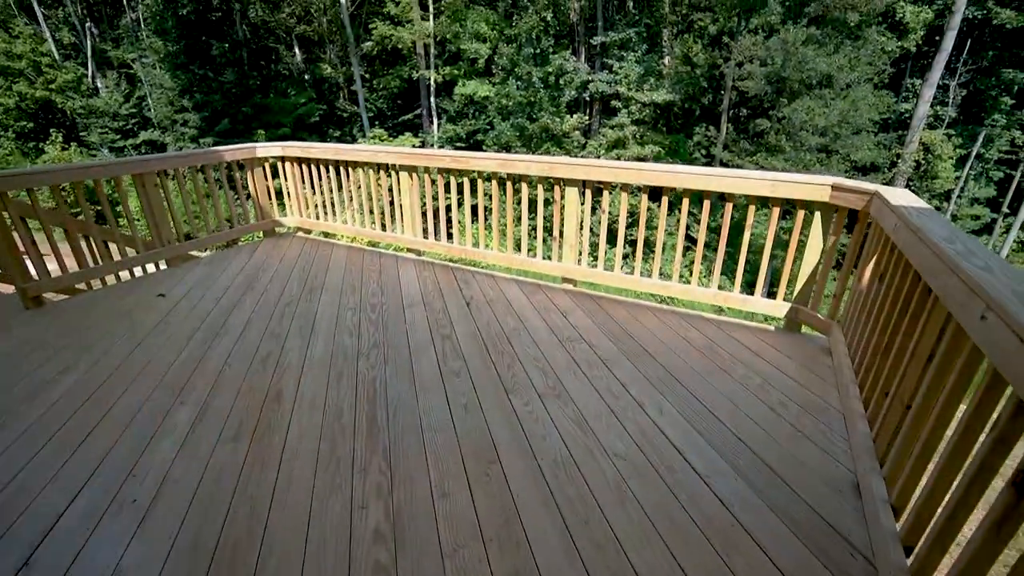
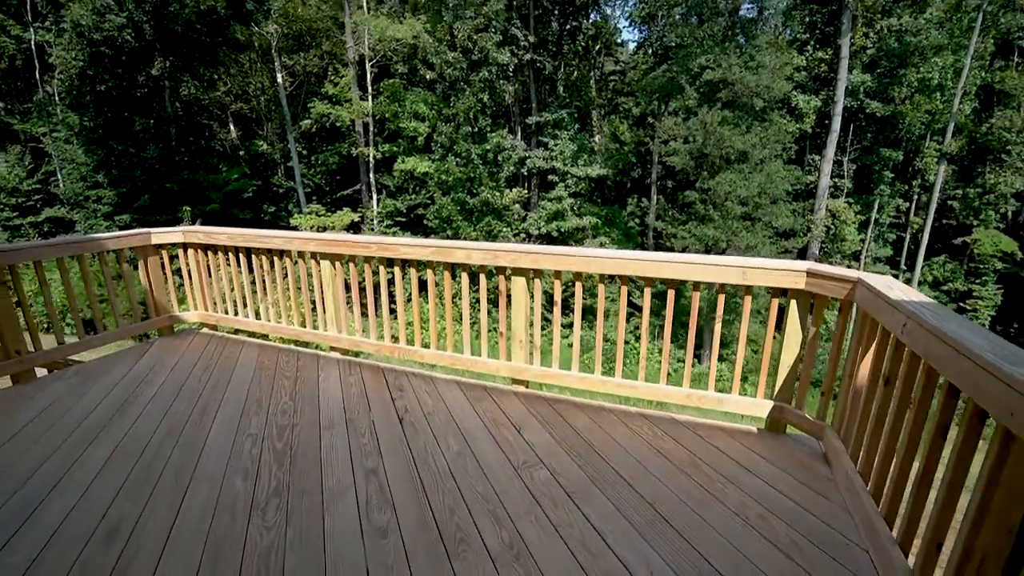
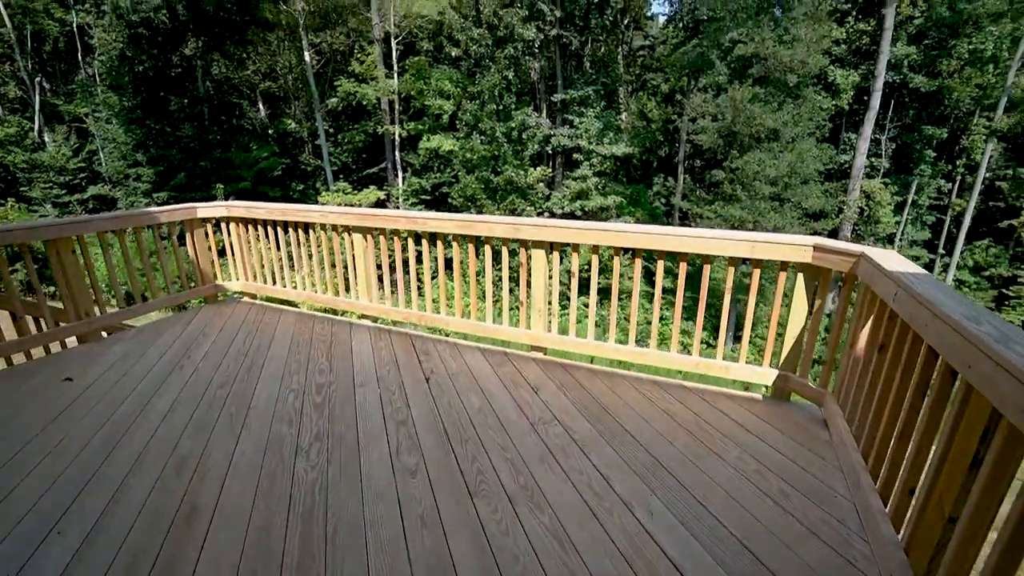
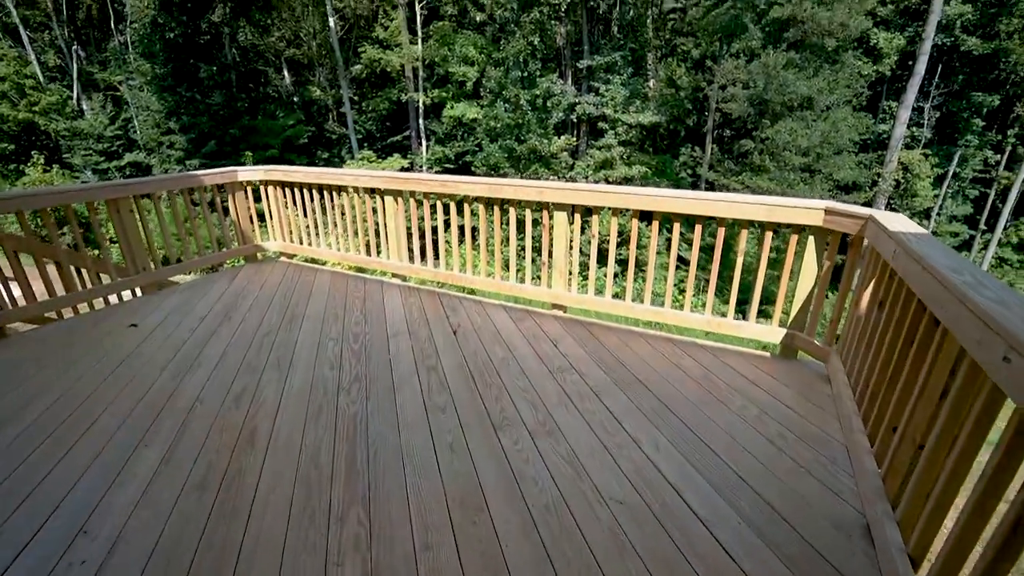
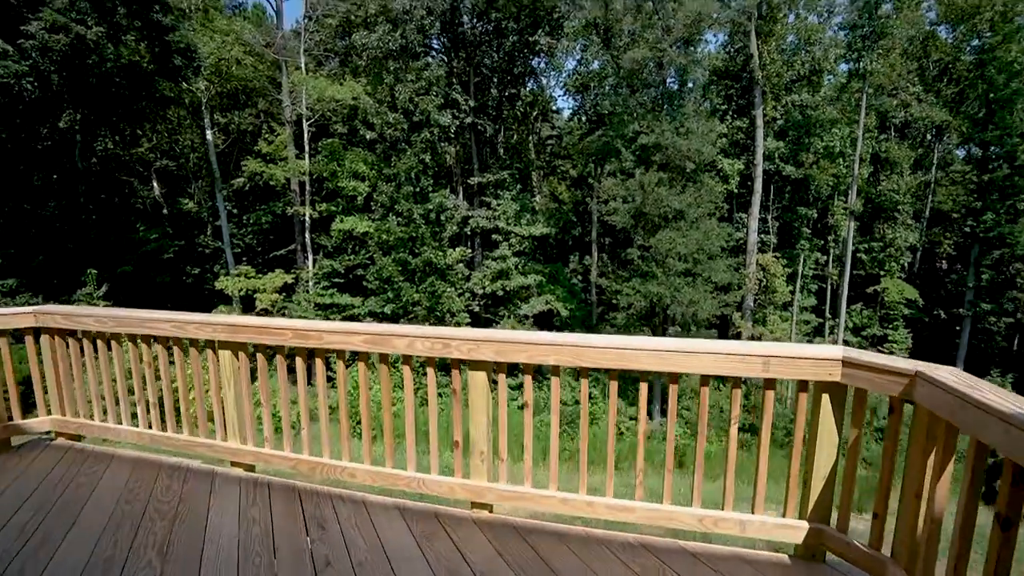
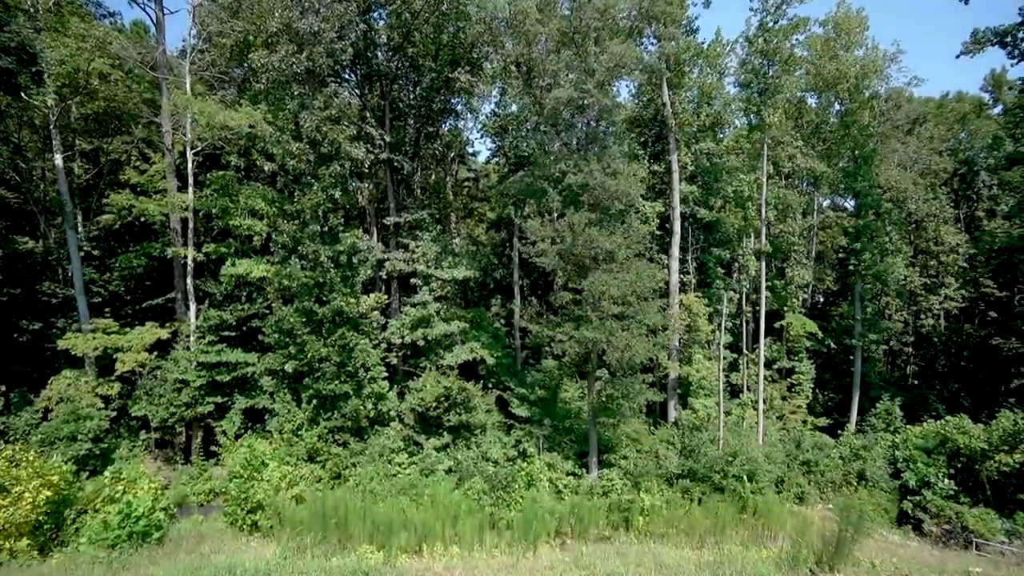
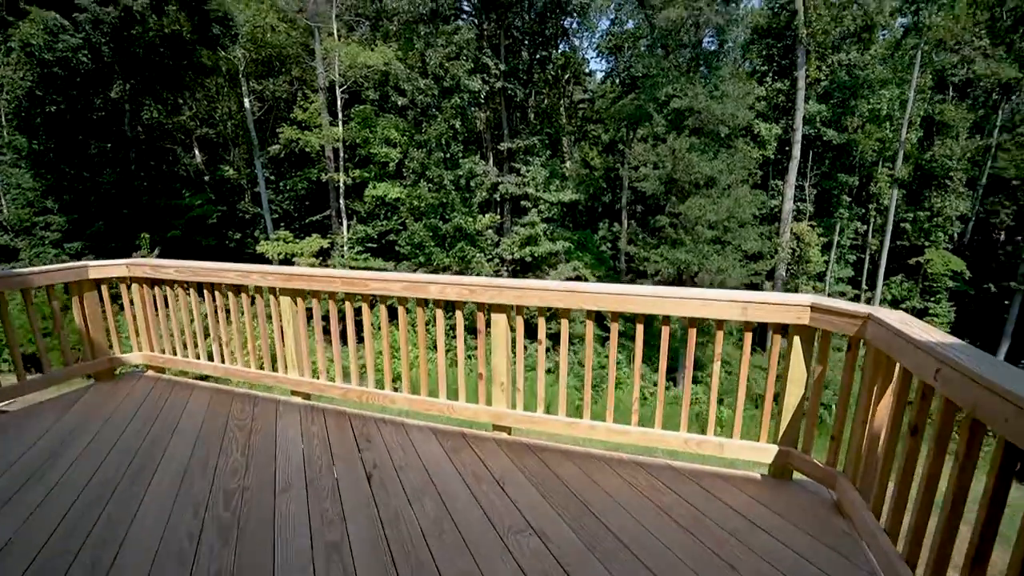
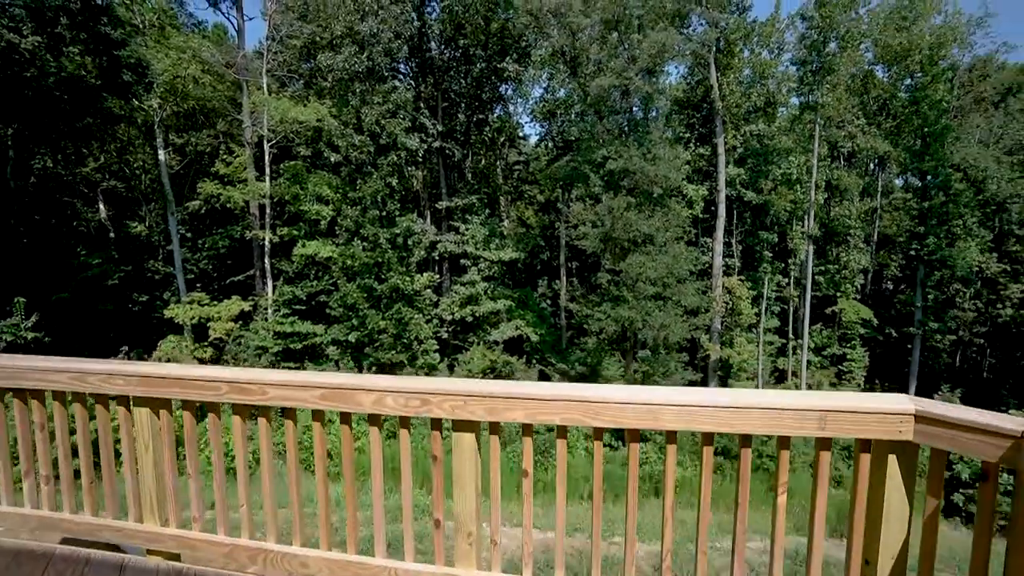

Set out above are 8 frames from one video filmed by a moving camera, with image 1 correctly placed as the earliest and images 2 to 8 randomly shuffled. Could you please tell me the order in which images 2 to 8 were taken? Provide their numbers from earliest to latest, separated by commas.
4, 3, 2, 7, 5, 8, 6
